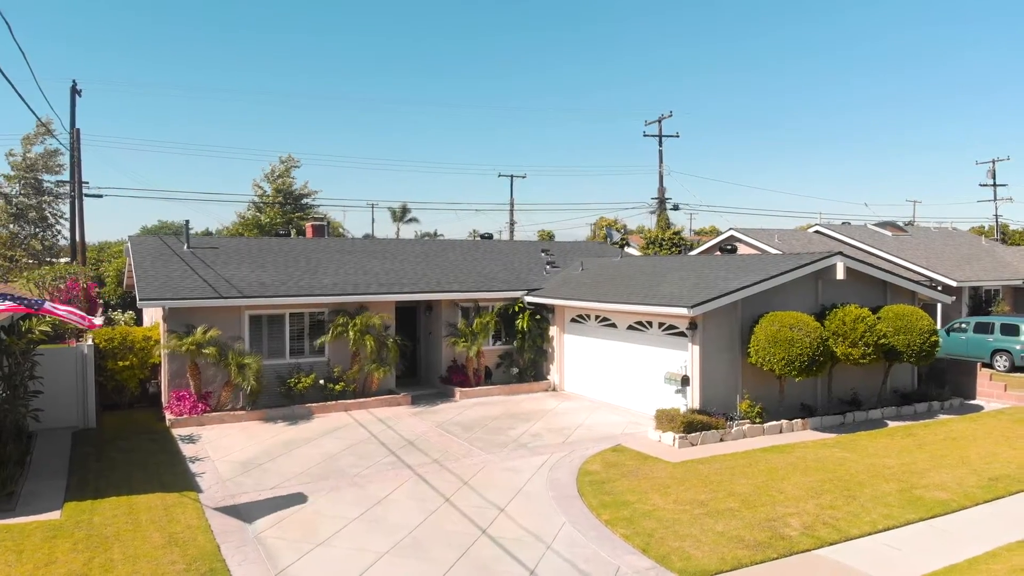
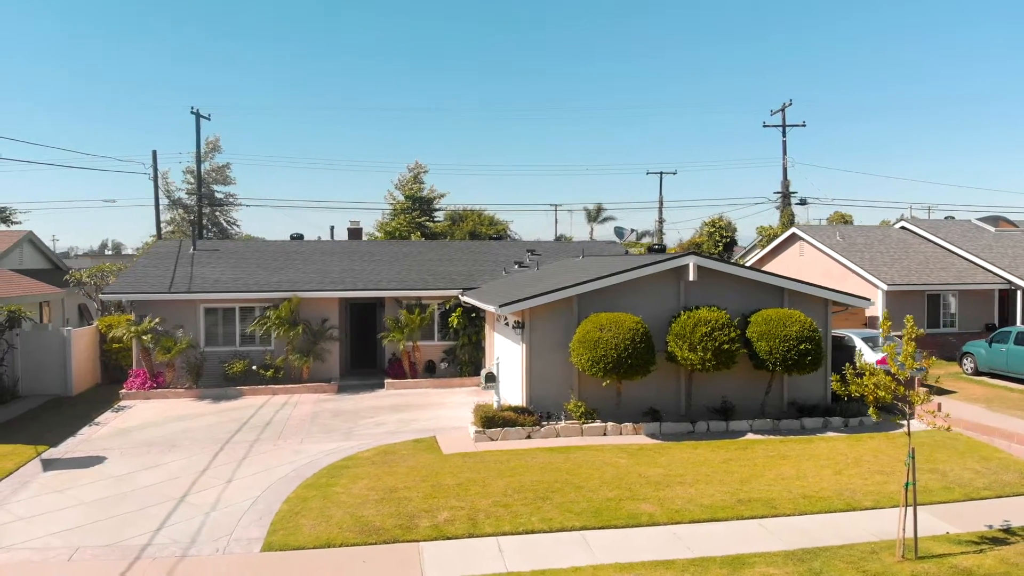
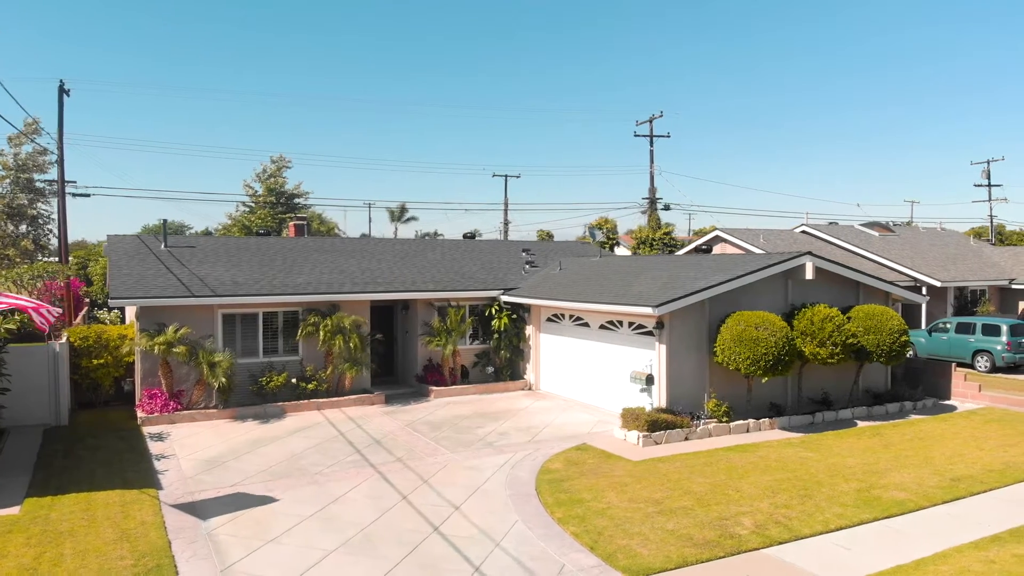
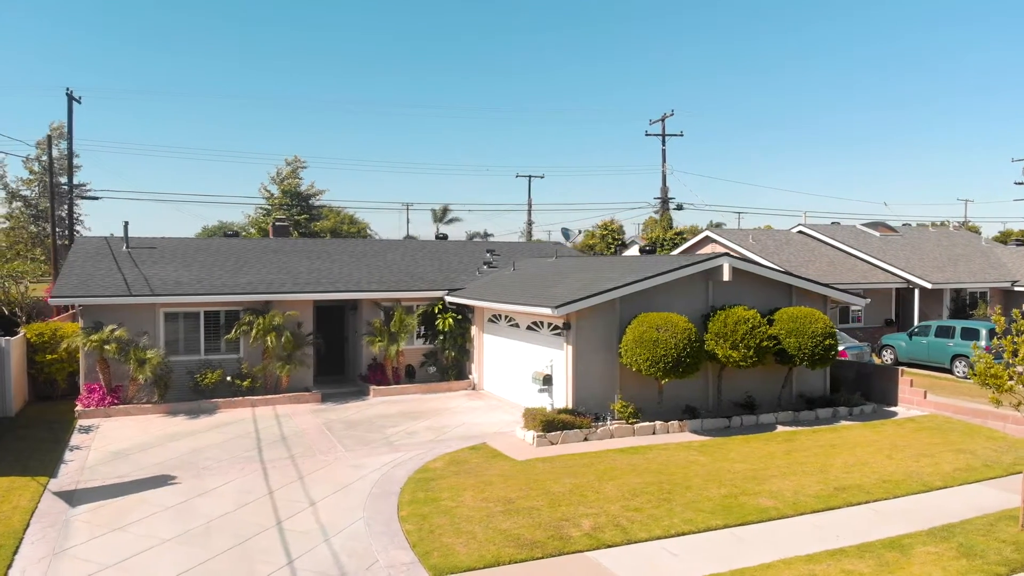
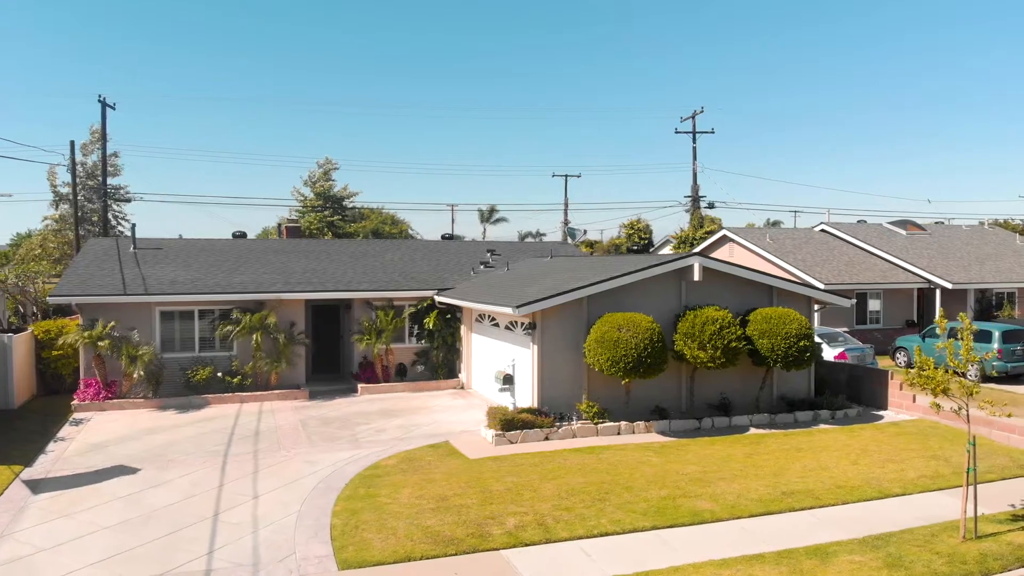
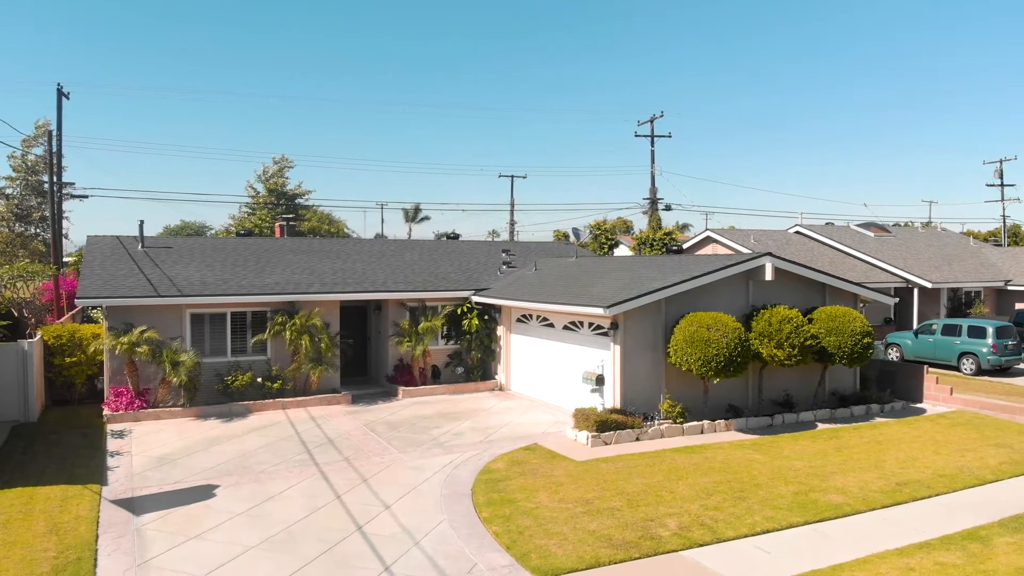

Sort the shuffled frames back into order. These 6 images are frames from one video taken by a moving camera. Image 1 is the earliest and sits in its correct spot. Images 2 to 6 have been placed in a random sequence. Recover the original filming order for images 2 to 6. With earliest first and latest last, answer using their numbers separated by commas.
3, 6, 4, 5, 2
